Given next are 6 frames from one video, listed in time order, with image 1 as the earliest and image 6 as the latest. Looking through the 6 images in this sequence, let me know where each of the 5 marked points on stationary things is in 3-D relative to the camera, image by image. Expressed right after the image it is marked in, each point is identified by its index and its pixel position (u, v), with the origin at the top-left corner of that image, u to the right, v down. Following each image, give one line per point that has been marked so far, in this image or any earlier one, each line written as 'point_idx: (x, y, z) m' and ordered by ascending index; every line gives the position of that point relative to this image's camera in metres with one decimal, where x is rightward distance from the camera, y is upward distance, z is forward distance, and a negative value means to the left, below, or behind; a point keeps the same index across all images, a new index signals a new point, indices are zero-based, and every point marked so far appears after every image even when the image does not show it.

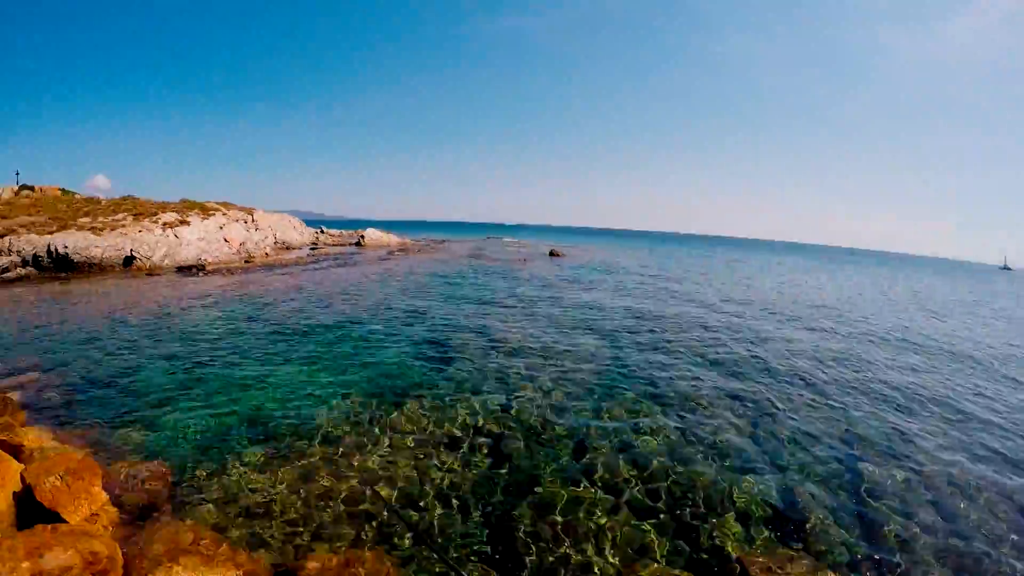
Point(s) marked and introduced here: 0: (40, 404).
0: (-13.6, -3.4, +12.9) m
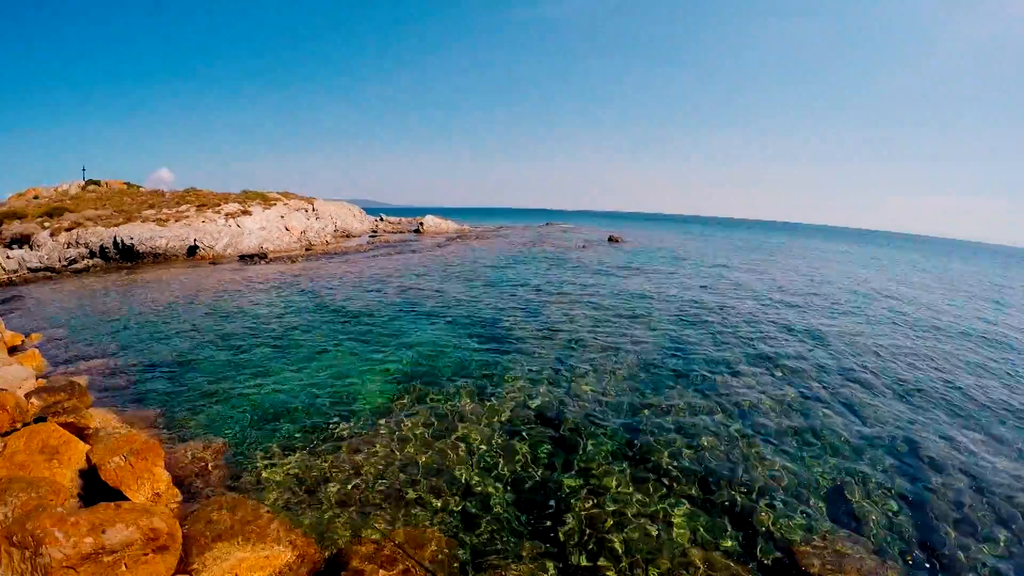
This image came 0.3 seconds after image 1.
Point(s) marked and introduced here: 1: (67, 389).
0: (-12.4, -3.2, +13.5) m
1: (-13.0, -3.0, +12.9) m
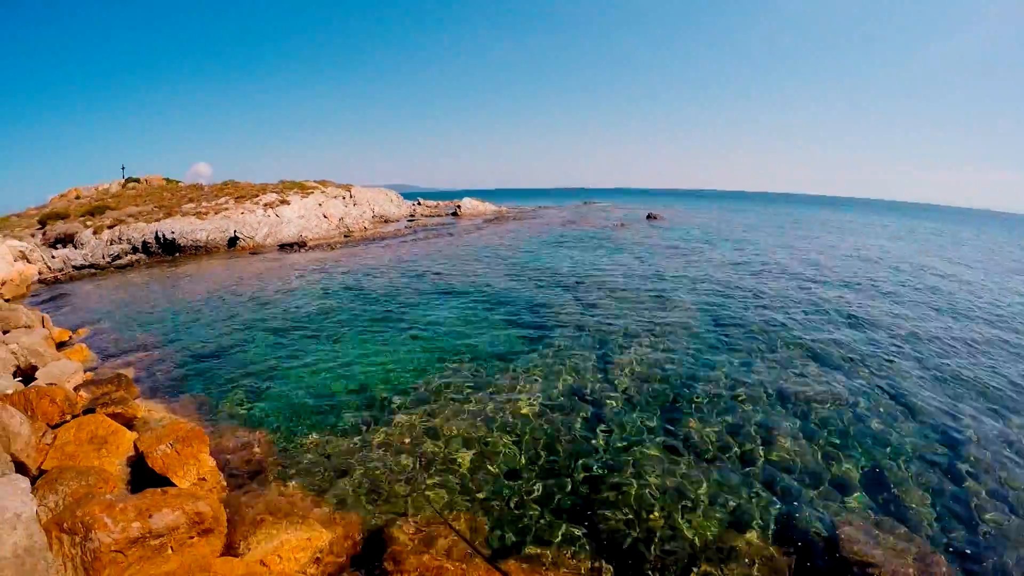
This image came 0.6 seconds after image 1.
0: (-11.4, -3.0, +14.0) m
1: (-12.1, -2.8, +13.3) m
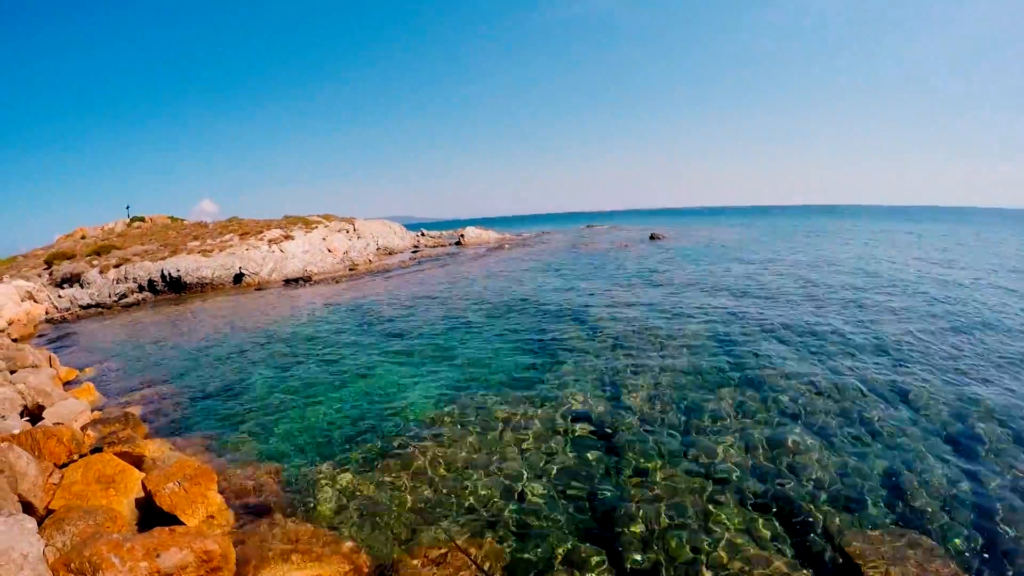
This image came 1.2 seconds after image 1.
0: (-11.1, -4.2, +14.0) m
1: (-11.8, -4.0, +13.3) m
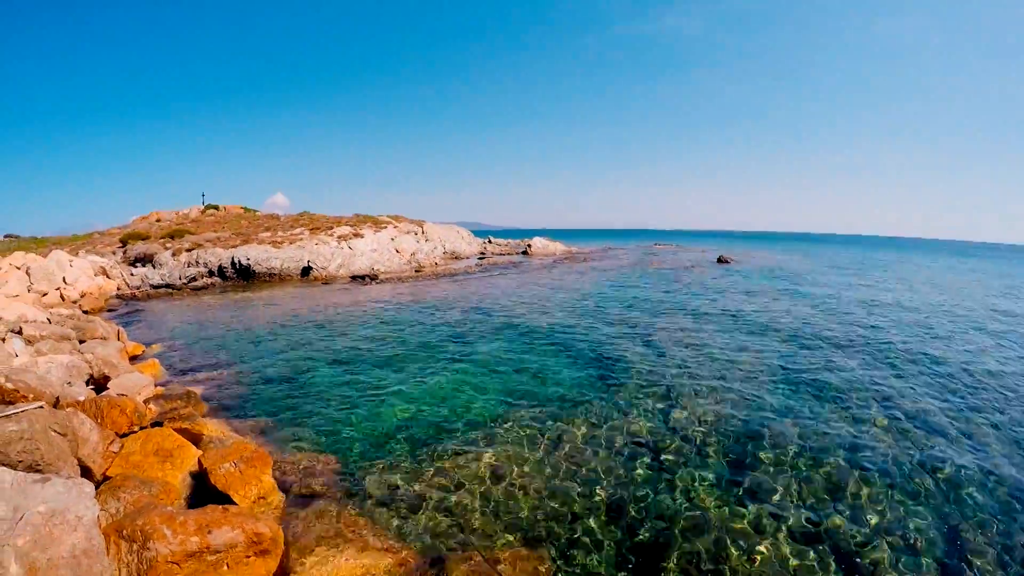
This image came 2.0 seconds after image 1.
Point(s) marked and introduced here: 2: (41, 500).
0: (-9.8, -3.7, +14.6) m
1: (-10.5, -3.5, +14.0) m
2: (-7.5, -3.3, +7.1) m
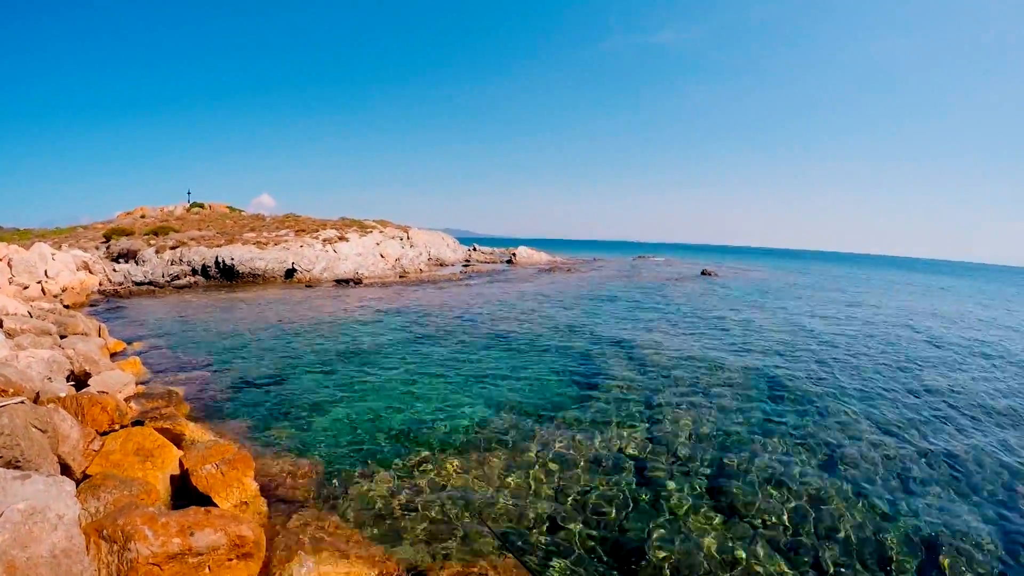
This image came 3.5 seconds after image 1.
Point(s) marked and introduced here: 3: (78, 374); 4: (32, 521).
0: (-10.3, -3.6, +14.5) m
1: (-11.0, -3.4, +13.9) m
2: (-7.9, -3.4, +7.0) m
3: (-15.0, -3.1, +15.3) m
4: (-7.5, -3.7, +6.8) m
